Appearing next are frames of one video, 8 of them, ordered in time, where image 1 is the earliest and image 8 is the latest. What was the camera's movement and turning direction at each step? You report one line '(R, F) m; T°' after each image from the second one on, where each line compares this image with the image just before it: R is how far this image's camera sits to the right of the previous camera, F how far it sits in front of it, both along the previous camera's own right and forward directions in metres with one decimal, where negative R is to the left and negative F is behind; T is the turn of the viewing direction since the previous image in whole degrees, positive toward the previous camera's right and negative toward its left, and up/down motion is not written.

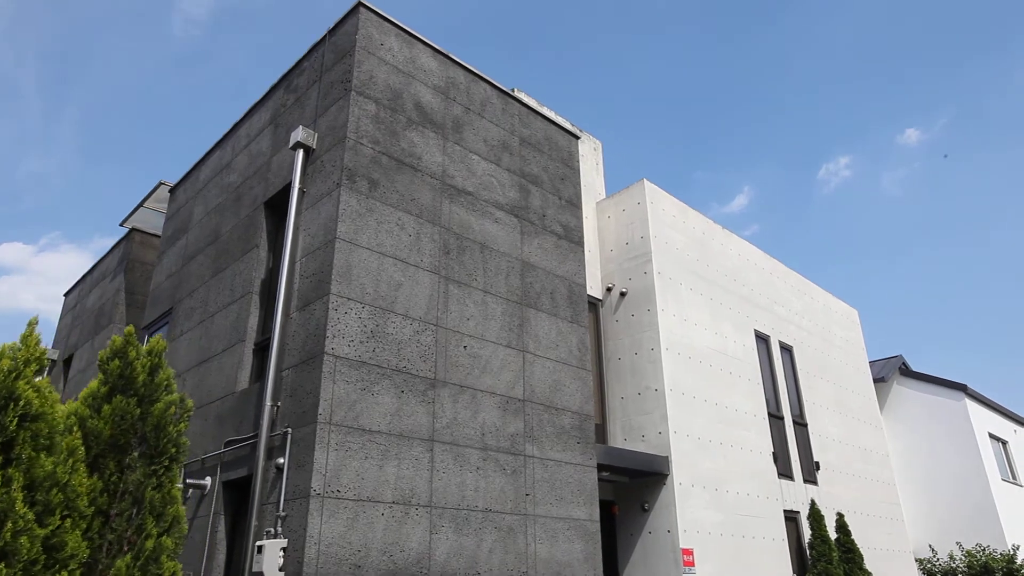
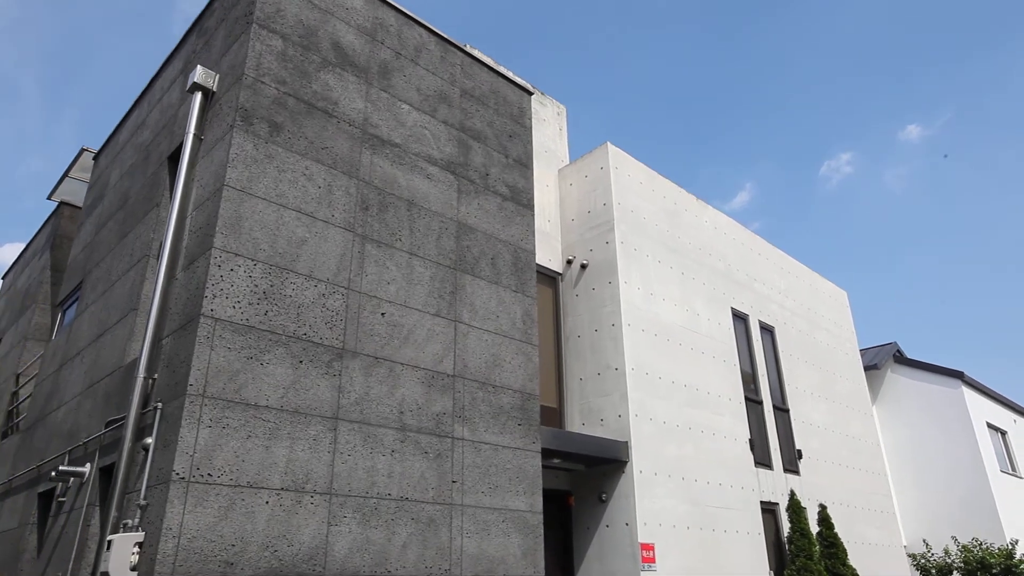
(+0.7, +0.8) m; 0°
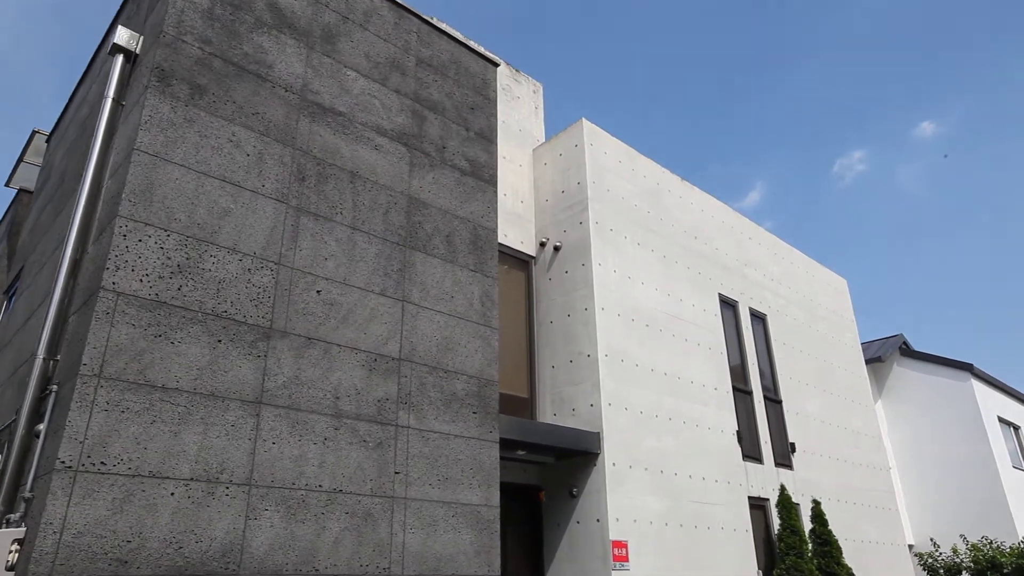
(+0.5, +0.5) m; -1°
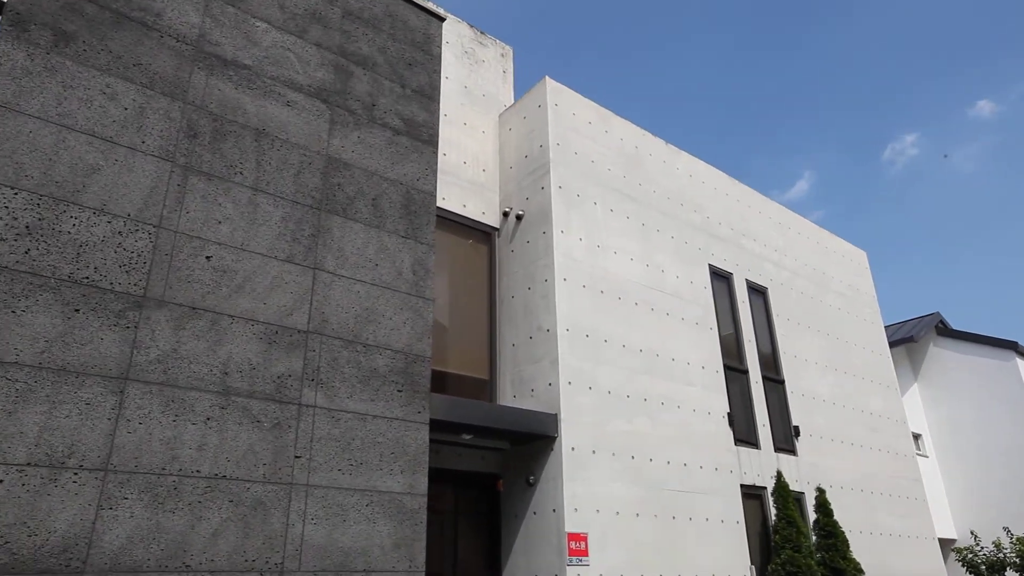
(+0.9, +0.7) m; -3°
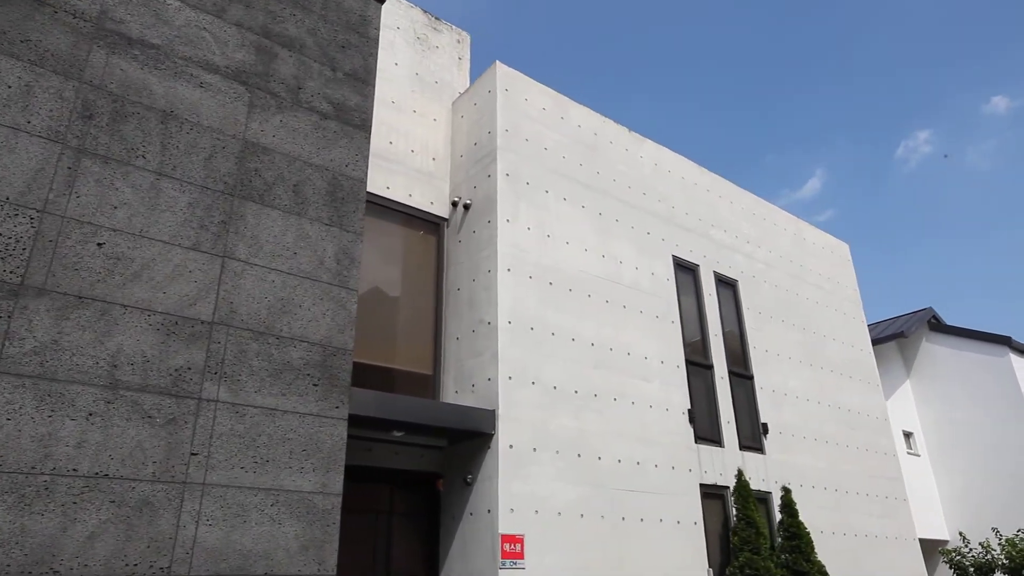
(+0.7, +0.3) m; -1°
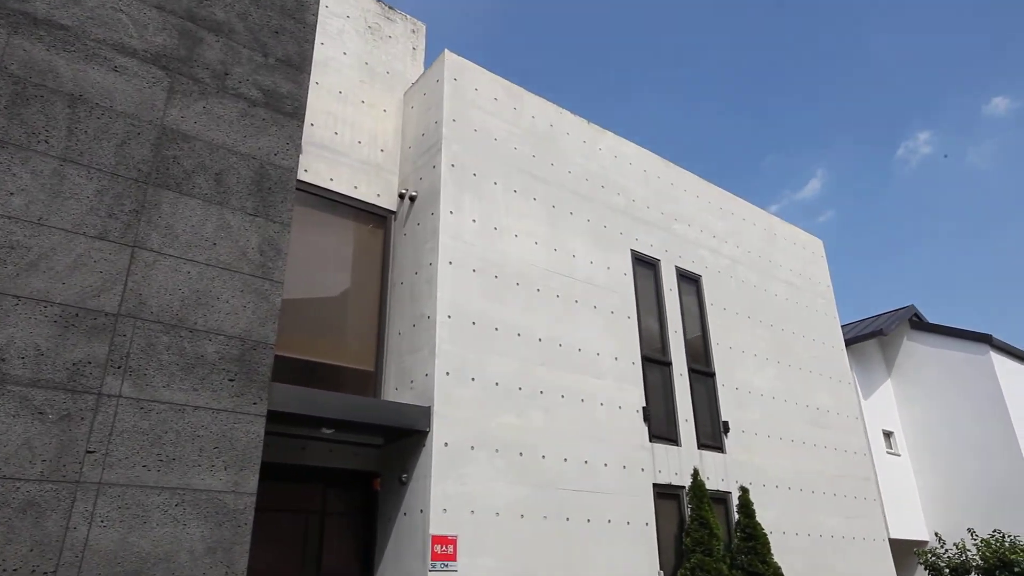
(+0.6, +0.2) m; 0°
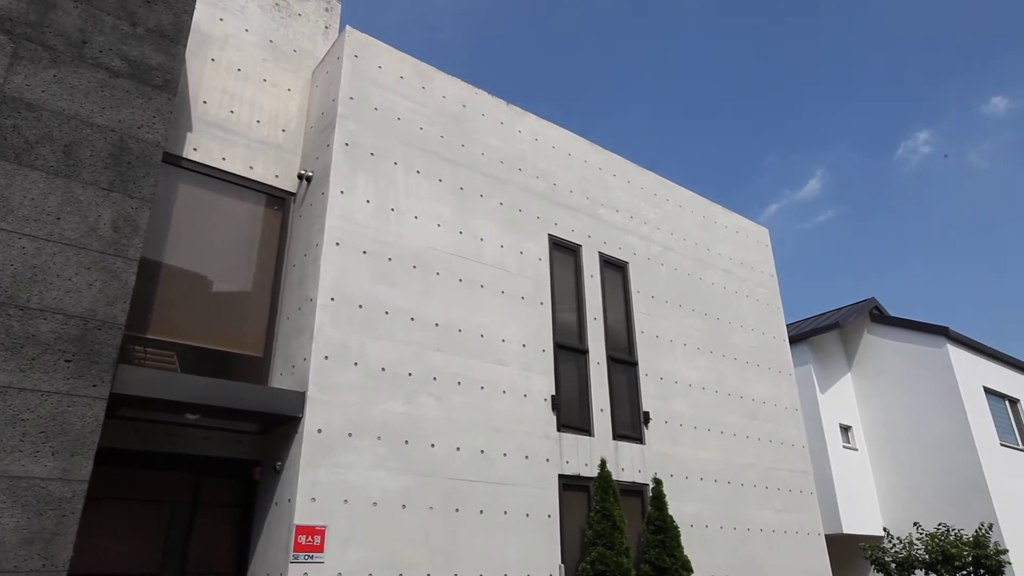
(+1.0, +0.3) m; 0°
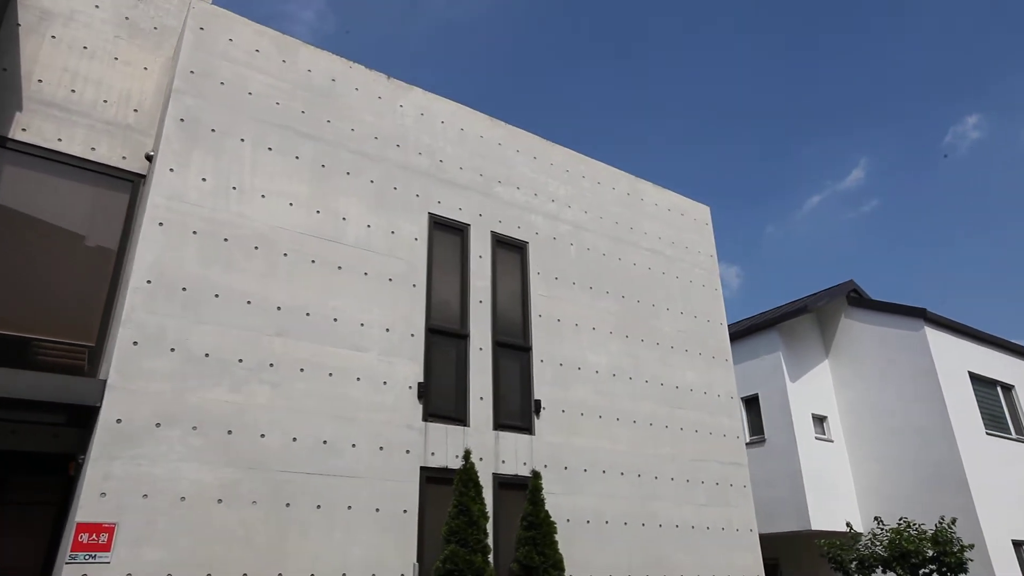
(+1.8, +0.6) m; -3°
